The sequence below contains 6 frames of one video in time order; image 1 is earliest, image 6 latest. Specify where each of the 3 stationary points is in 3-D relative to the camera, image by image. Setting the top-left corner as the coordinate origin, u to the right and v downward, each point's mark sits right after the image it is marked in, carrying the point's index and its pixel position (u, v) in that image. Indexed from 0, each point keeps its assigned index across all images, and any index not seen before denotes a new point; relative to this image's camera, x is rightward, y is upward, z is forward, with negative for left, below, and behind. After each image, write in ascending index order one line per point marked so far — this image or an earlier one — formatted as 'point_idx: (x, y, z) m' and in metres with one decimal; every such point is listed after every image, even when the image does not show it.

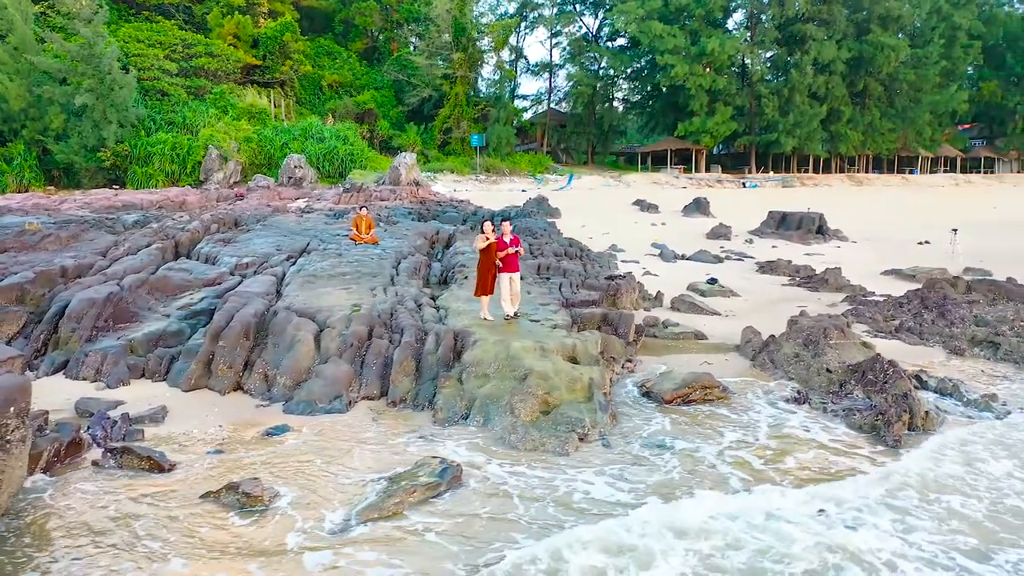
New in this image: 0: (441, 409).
0: (-0.7, -1.1, +7.3) m
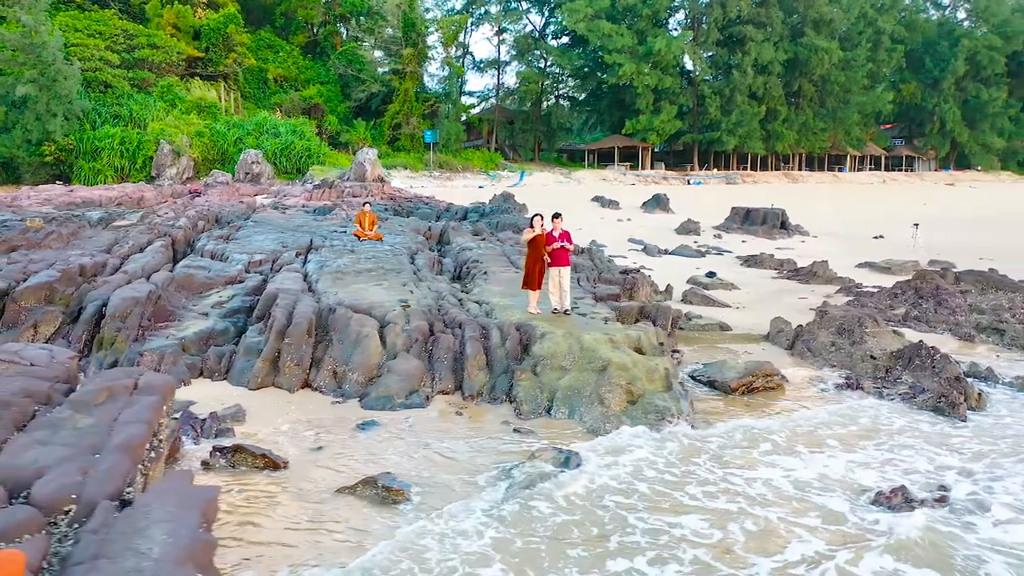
0: (+0.1, -1.0, +7.4) m
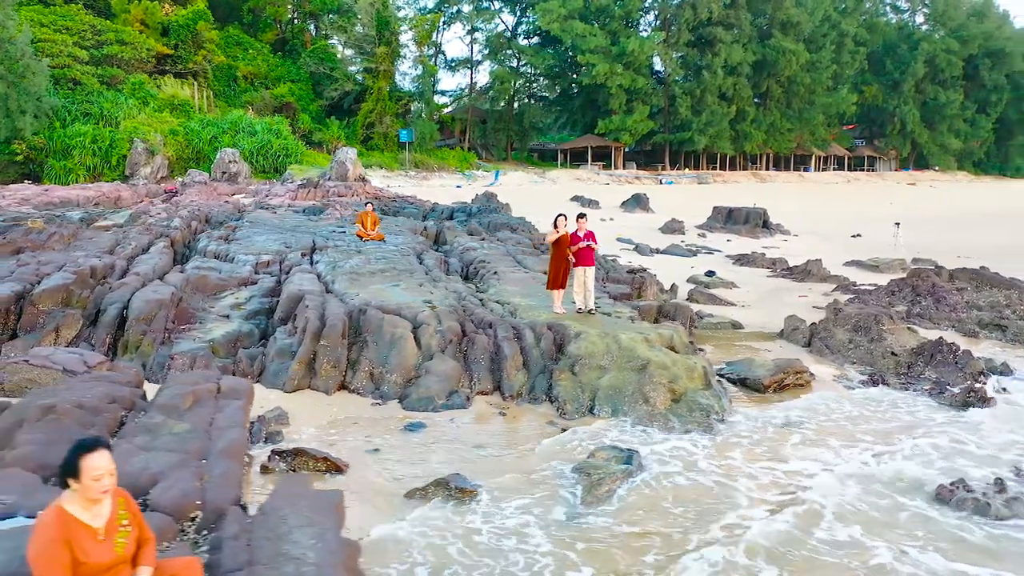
0: (+0.5, -1.0, +7.5) m
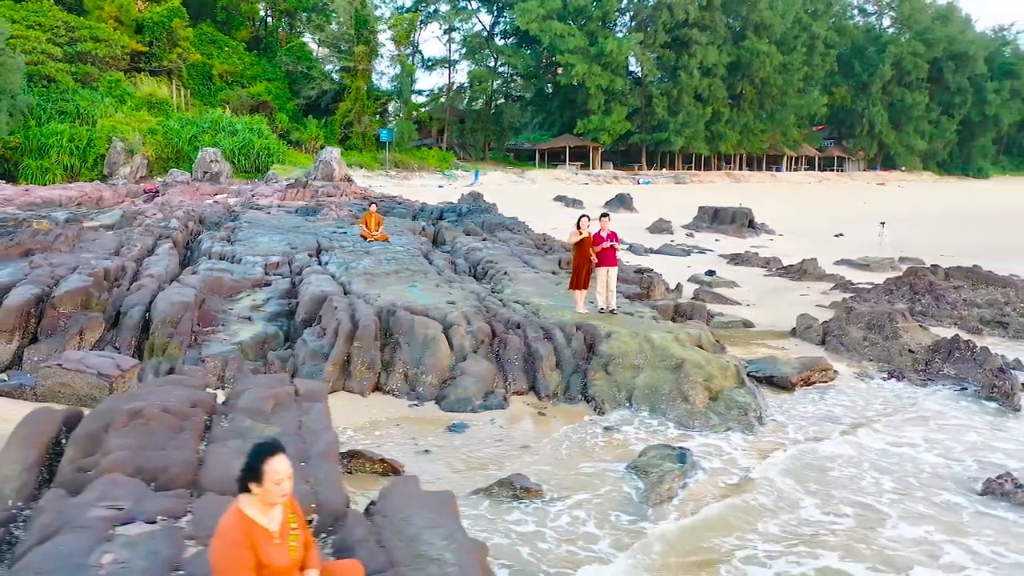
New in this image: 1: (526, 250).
0: (+0.8, -1.0, +7.6) m
1: (+0.2, +0.7, +14.2) m
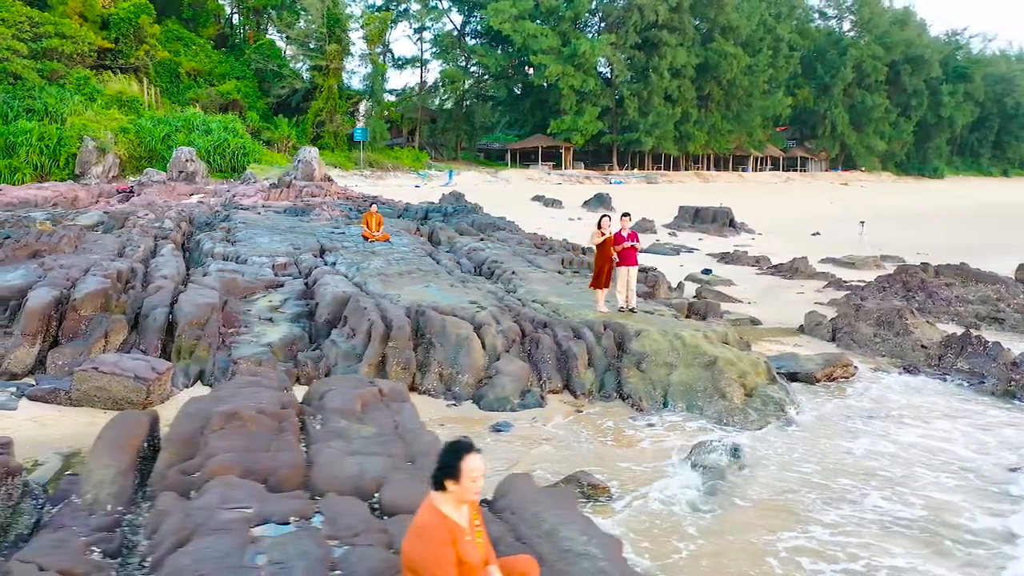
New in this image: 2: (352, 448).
0: (+1.2, -1.0, +7.7) m
1: (+0.3, +0.7, +14.3) m
2: (-0.8, -0.8, +4.1) m
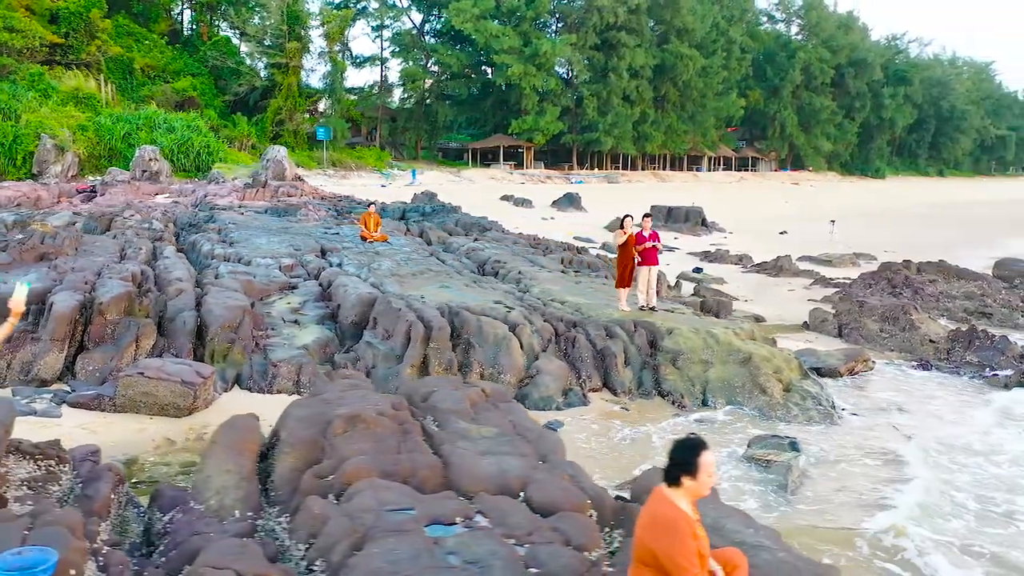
0: (+1.6, -1.0, +7.8) m
1: (+0.2, +0.7, +14.4) m
2: (-0.2, -0.8, +4.1) m
